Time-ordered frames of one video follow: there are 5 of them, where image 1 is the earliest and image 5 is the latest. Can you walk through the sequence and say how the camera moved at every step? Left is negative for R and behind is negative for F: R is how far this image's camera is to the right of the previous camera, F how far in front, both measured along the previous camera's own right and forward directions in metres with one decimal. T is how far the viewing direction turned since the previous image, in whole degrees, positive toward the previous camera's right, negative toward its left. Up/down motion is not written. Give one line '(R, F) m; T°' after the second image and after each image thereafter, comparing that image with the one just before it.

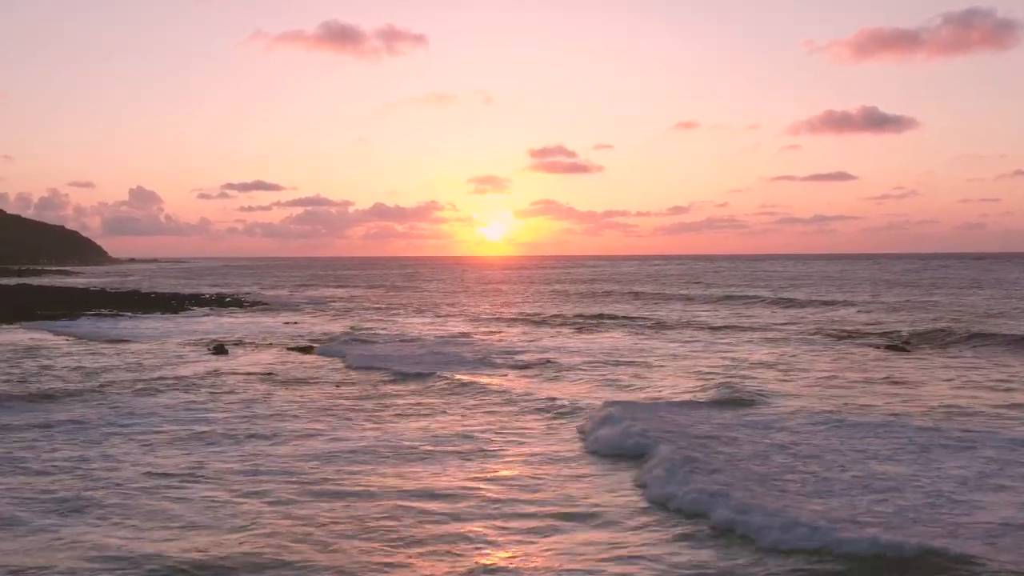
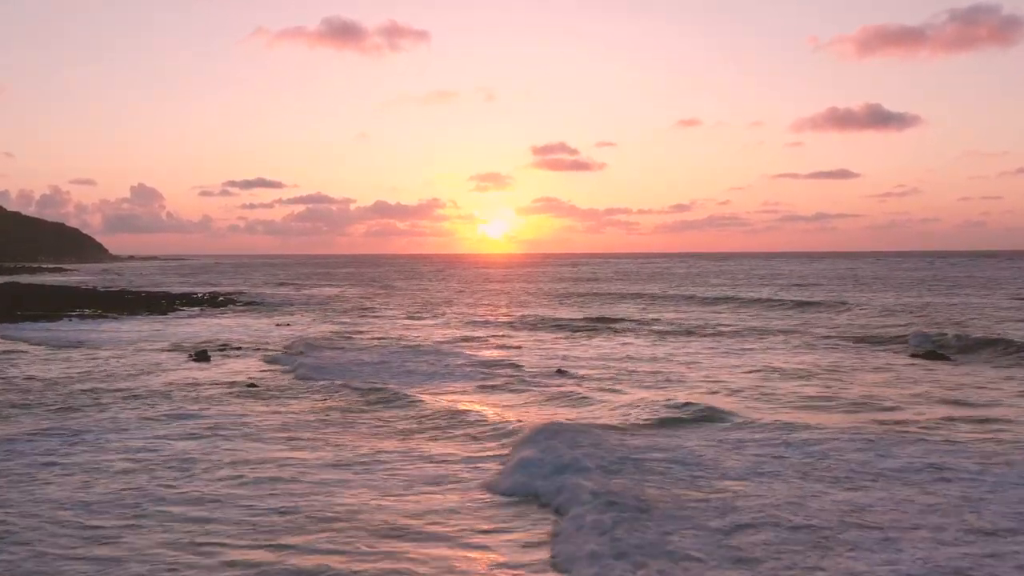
(0.0, +1.2) m; 0°
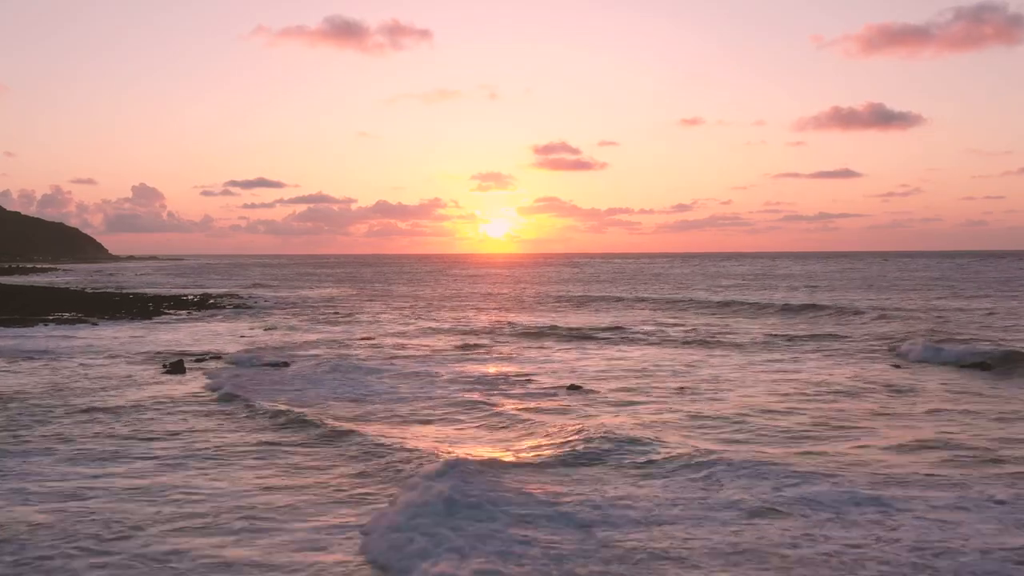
(-0.1, +1.4) m; 0°
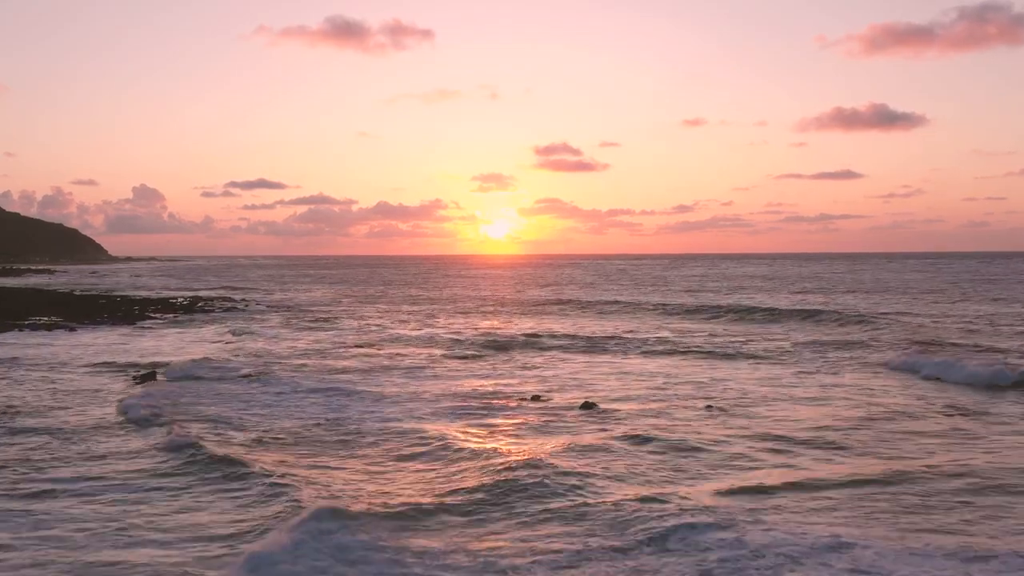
(-0.1, +1.4) m; 0°
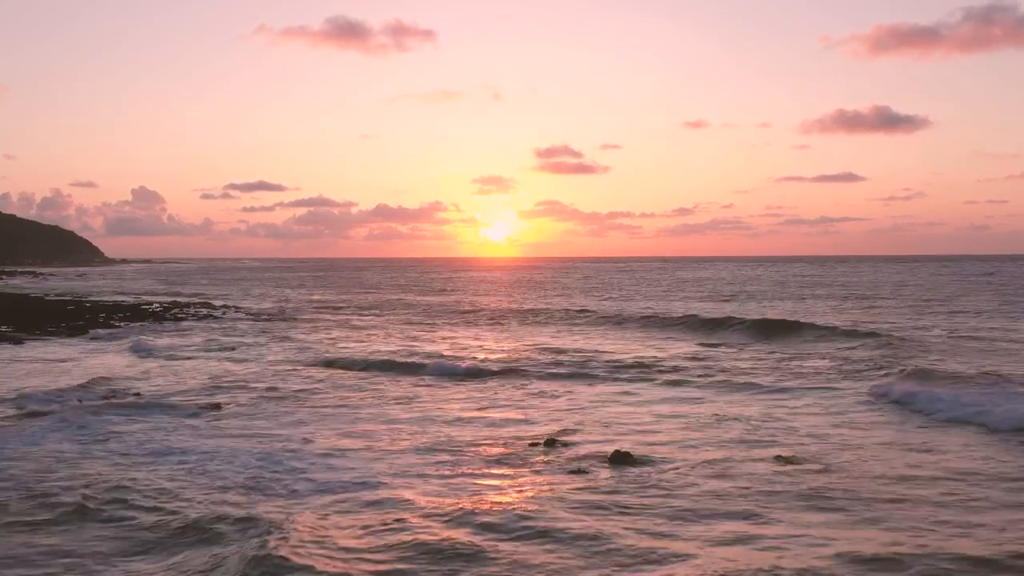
(-0.1, +2.6) m; 0°
